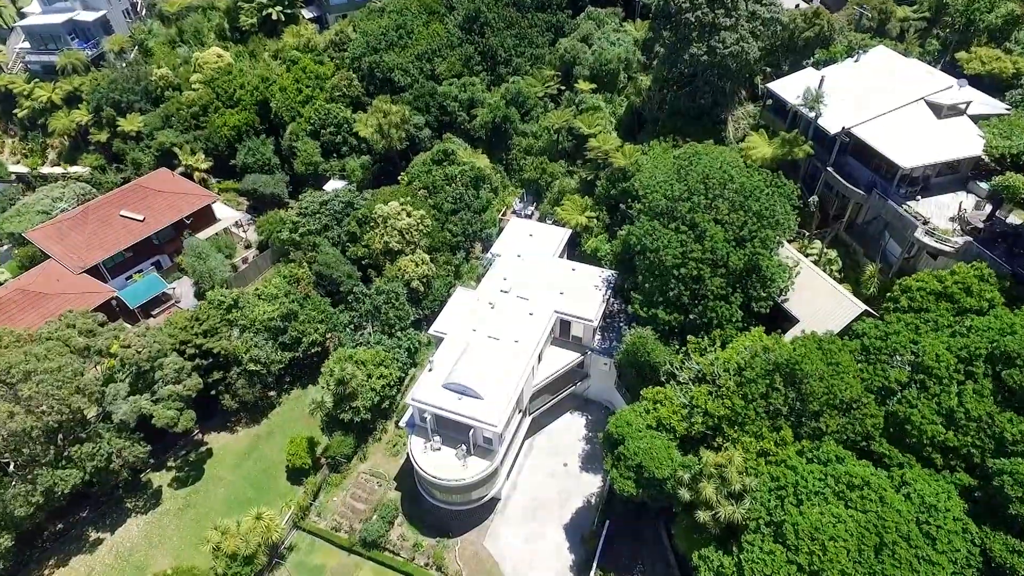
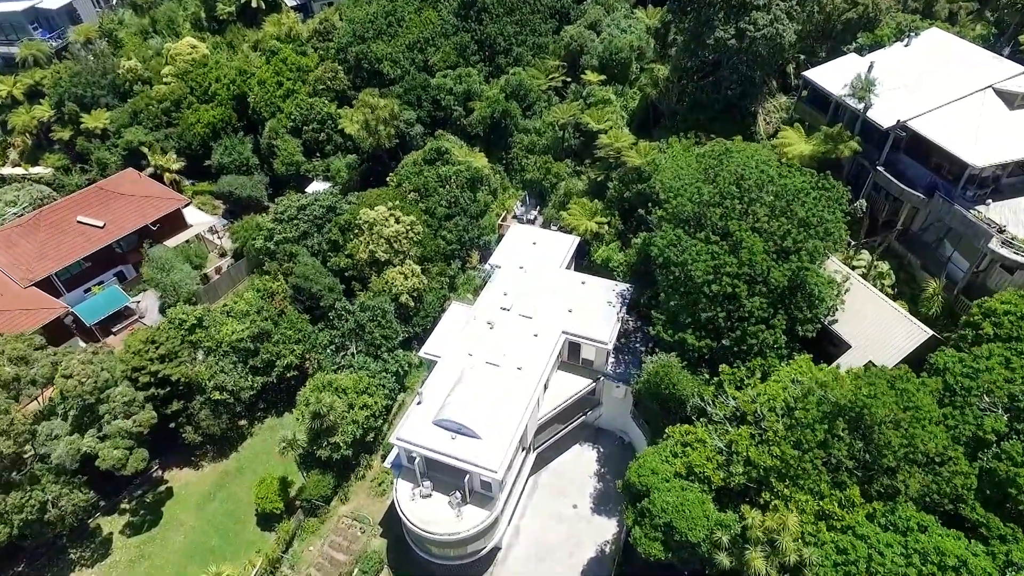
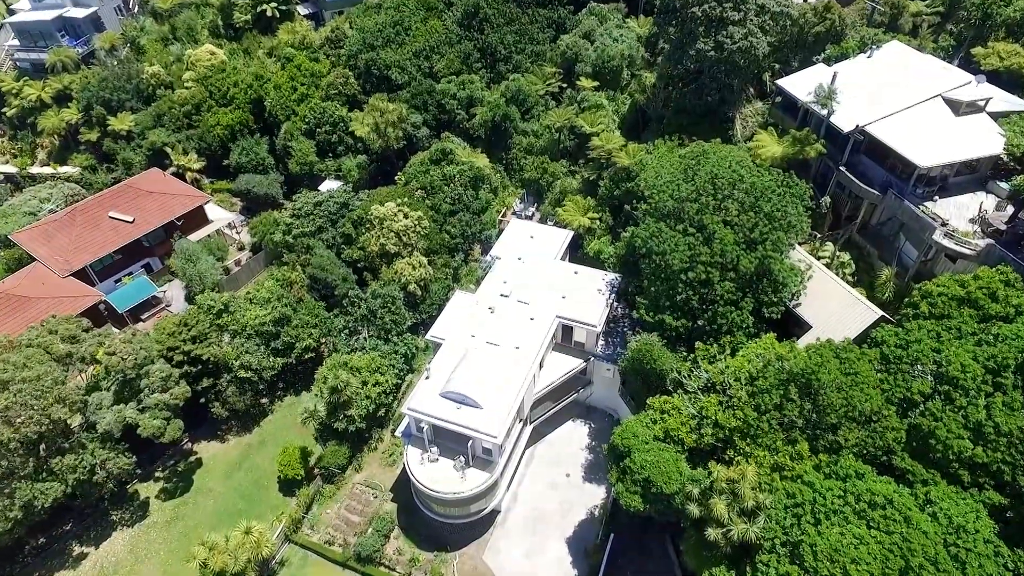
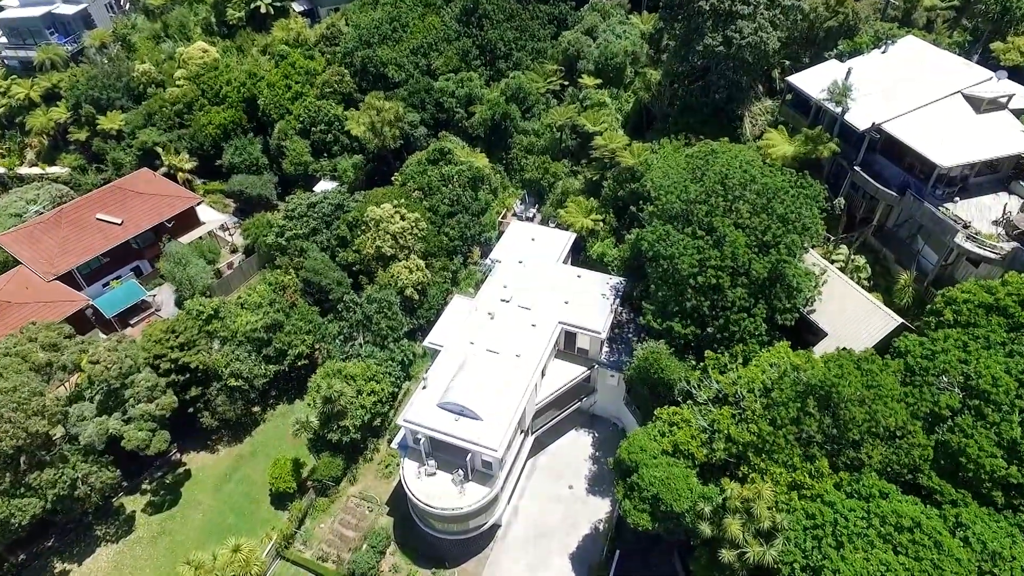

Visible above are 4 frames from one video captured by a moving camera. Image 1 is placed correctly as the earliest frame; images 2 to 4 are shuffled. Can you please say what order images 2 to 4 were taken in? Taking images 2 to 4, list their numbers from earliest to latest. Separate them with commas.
3, 4, 2
